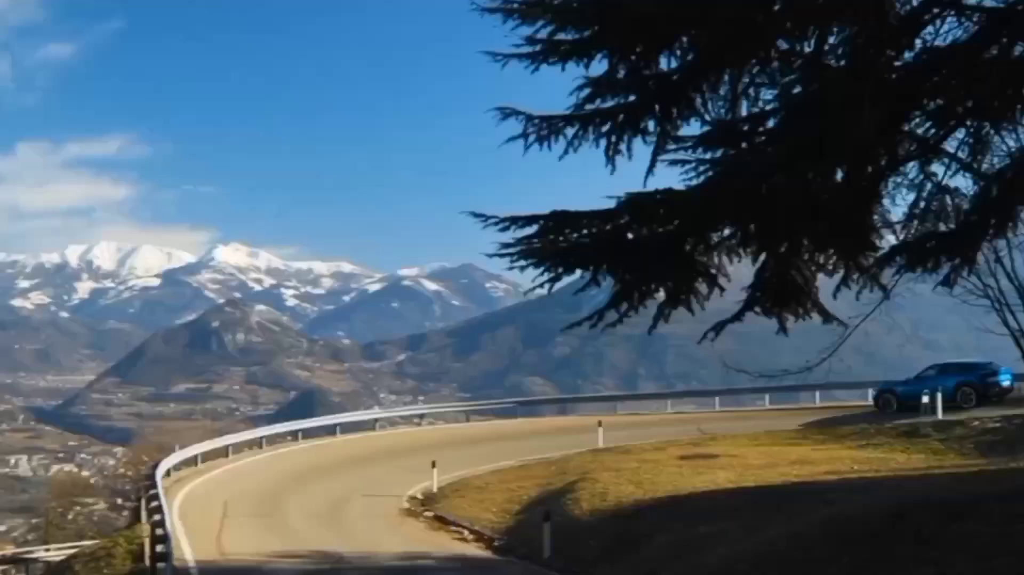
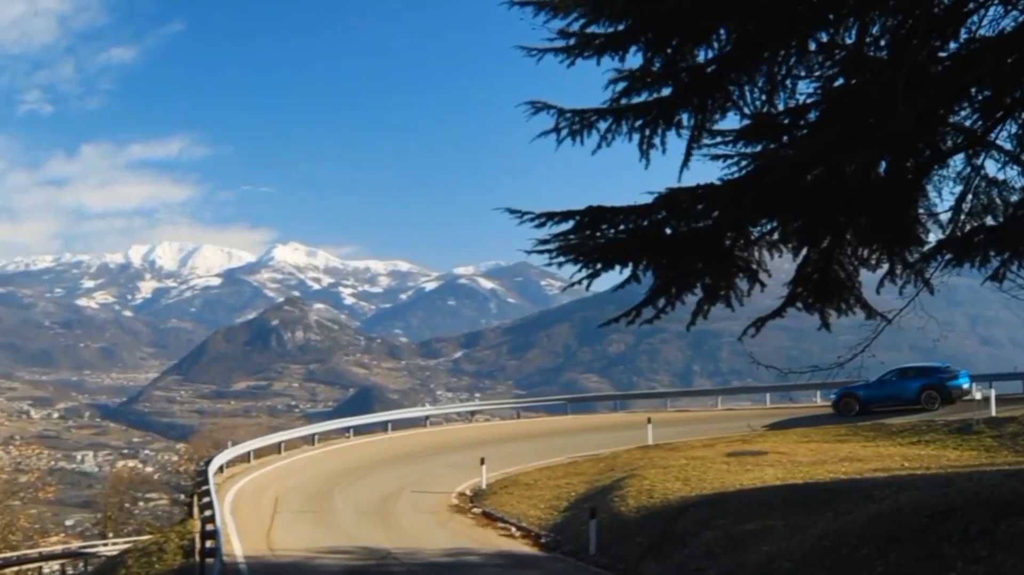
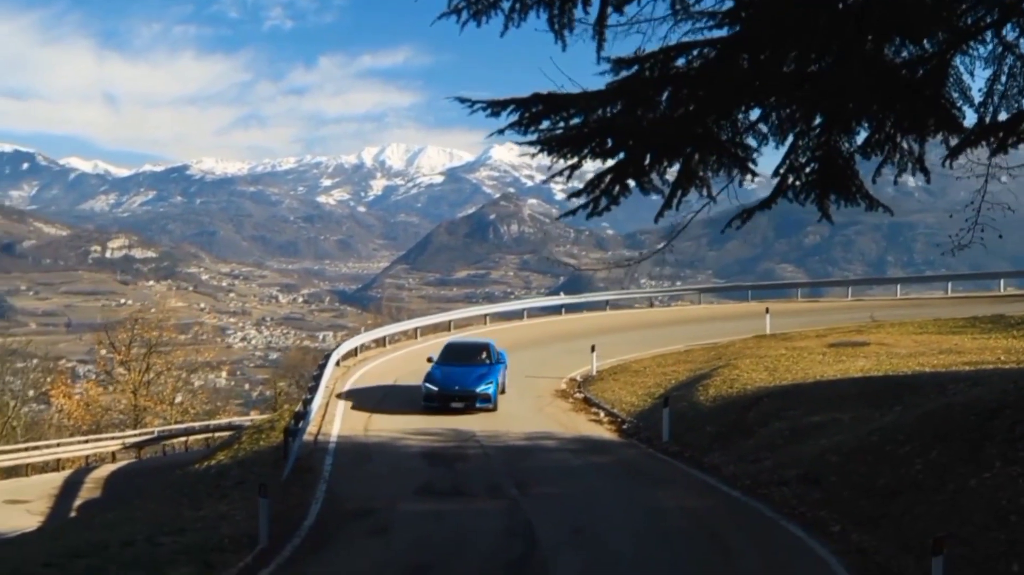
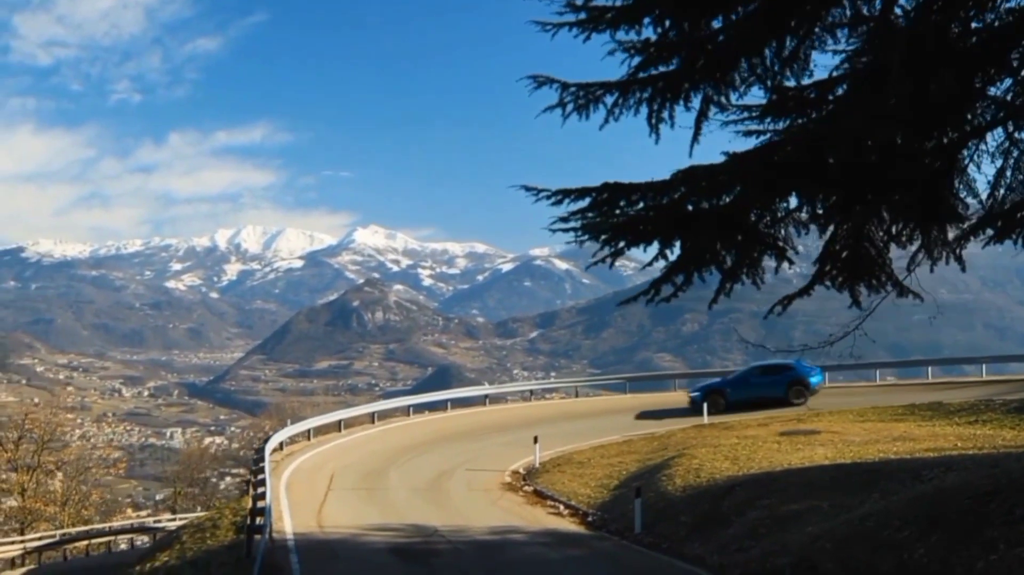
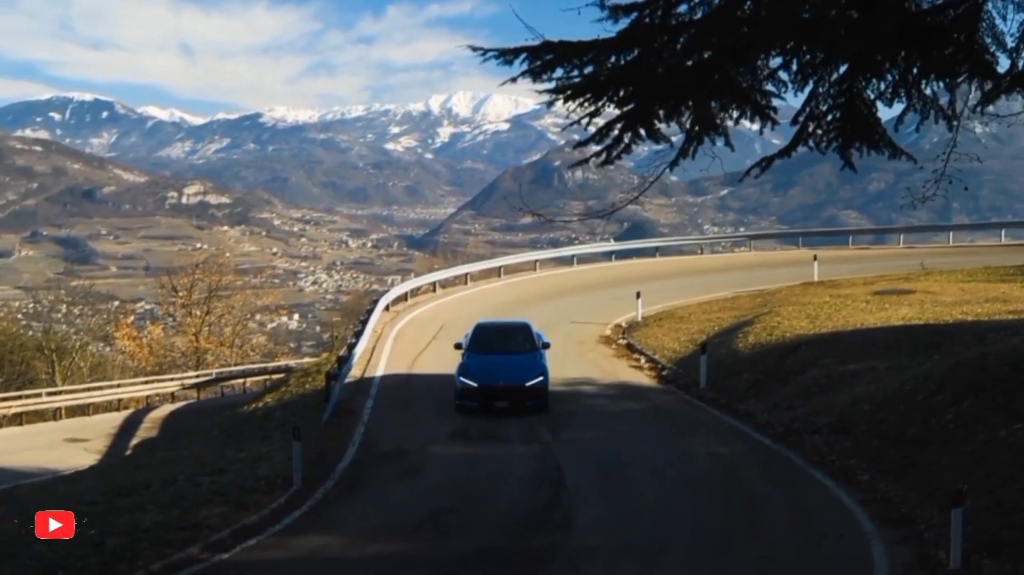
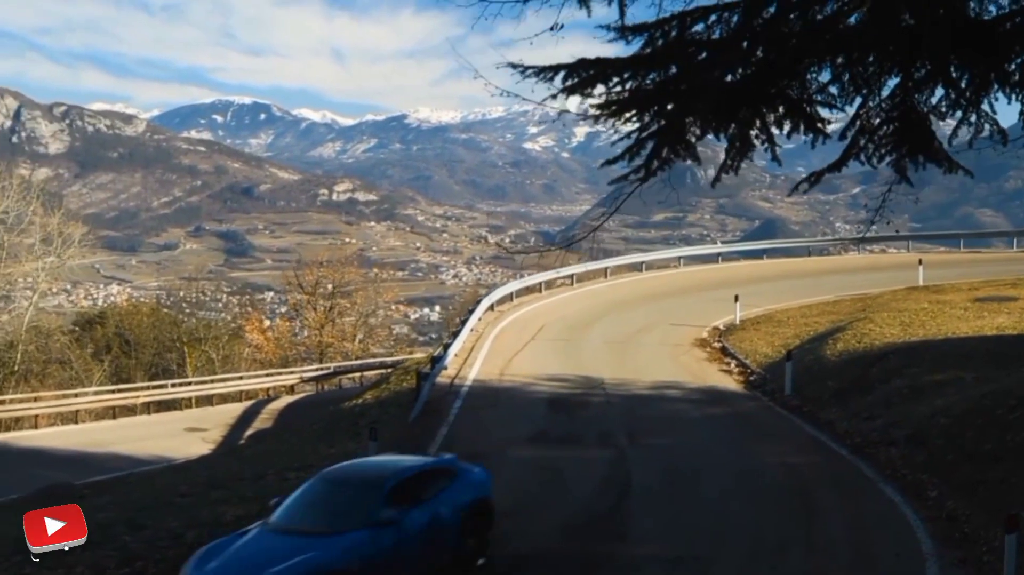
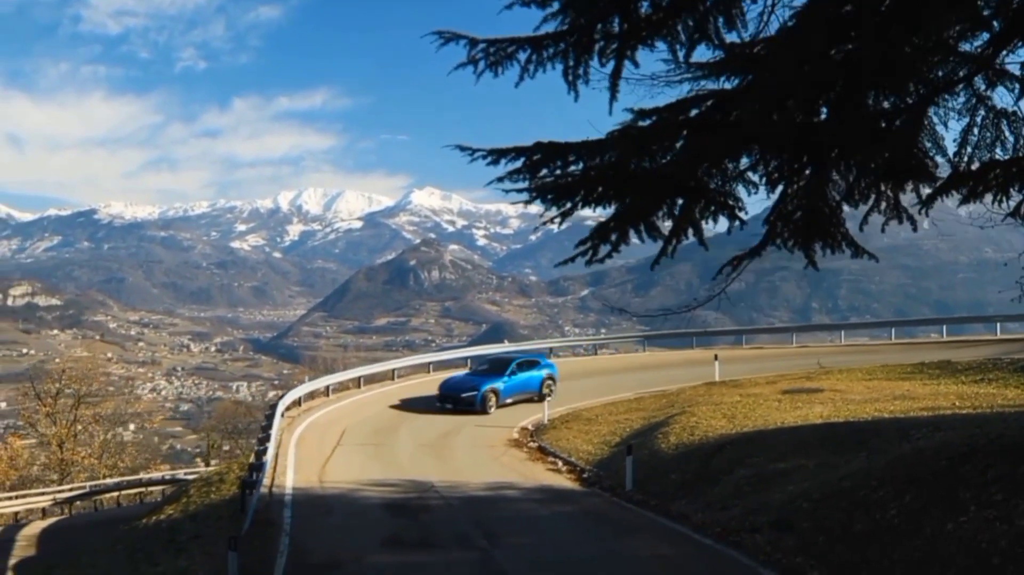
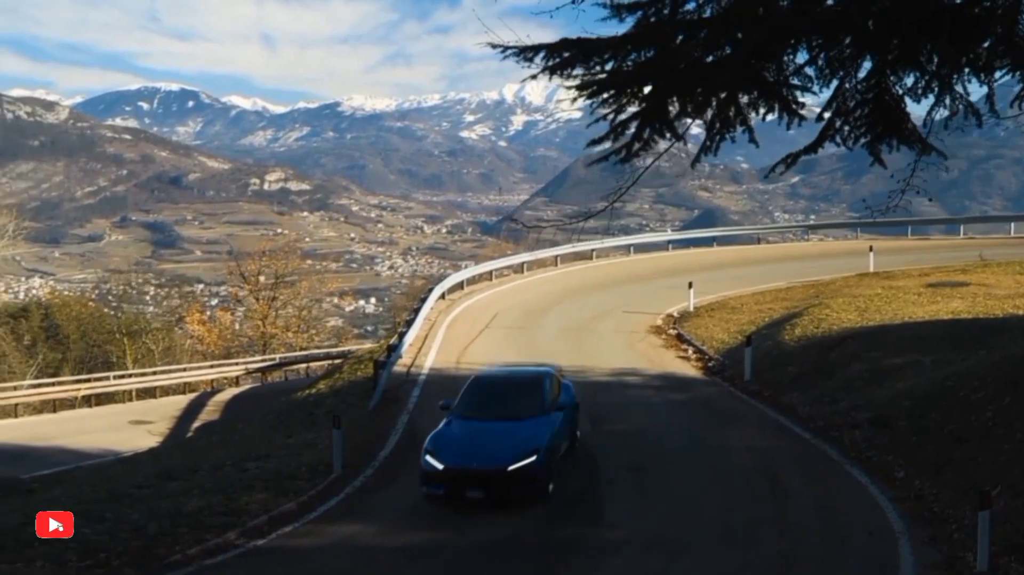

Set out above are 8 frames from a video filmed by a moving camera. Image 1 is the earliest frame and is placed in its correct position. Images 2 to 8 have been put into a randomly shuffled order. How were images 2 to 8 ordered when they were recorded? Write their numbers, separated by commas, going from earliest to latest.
2, 4, 7, 3, 5, 8, 6
